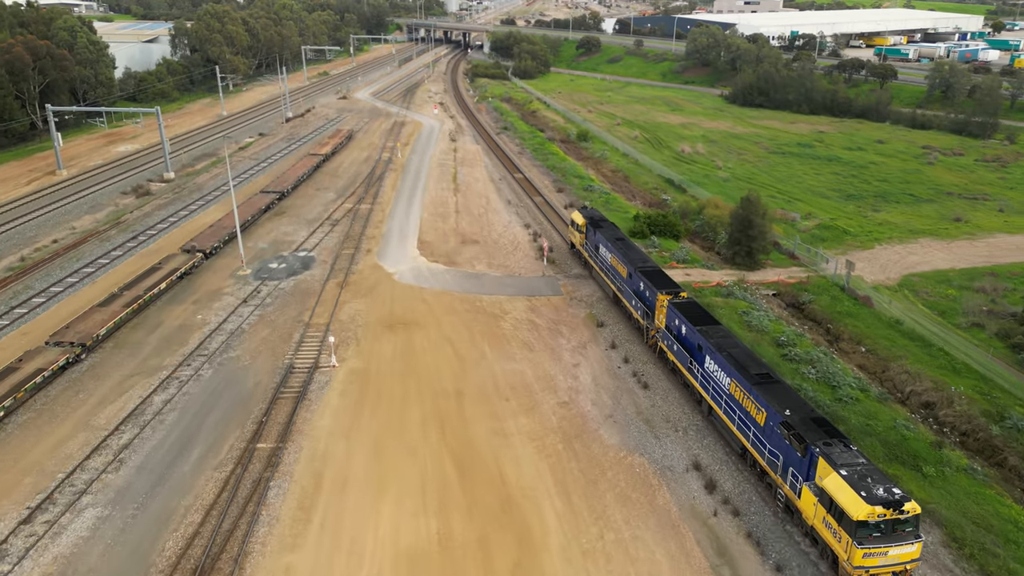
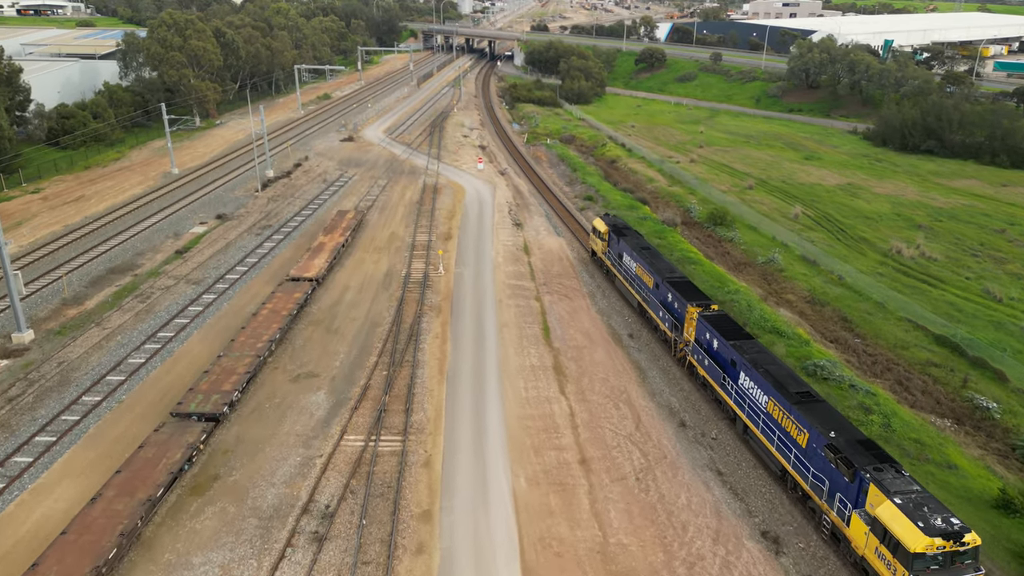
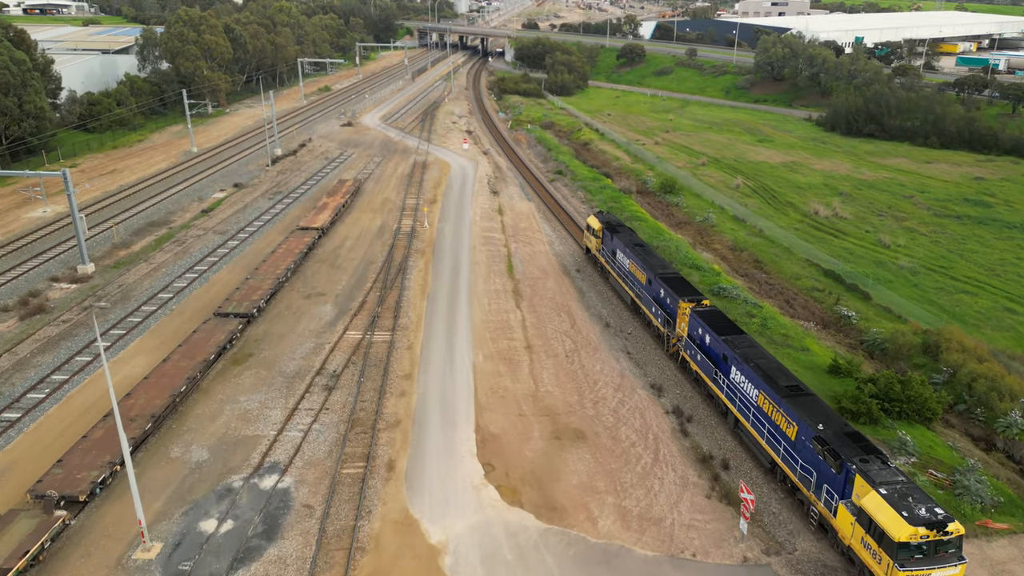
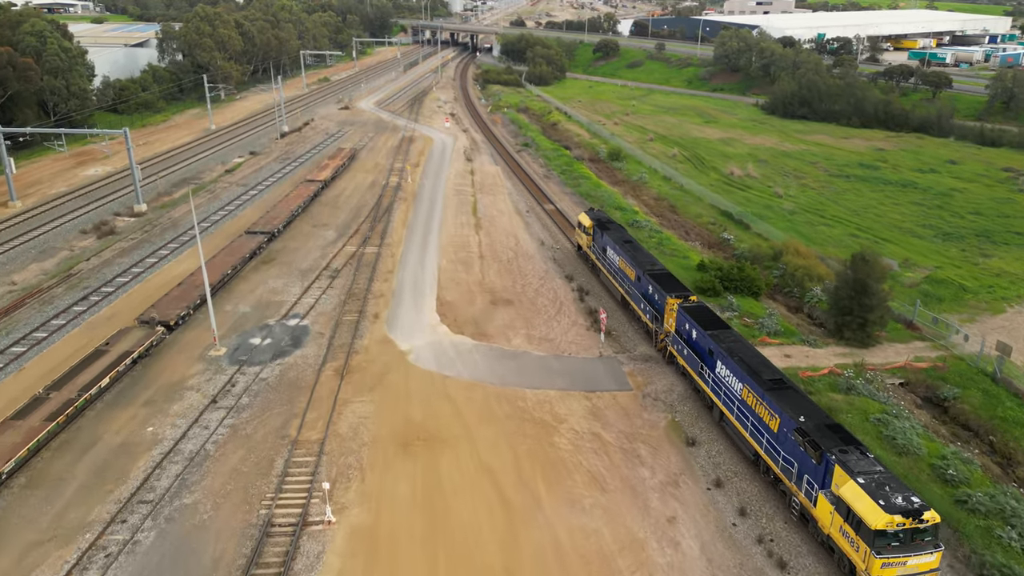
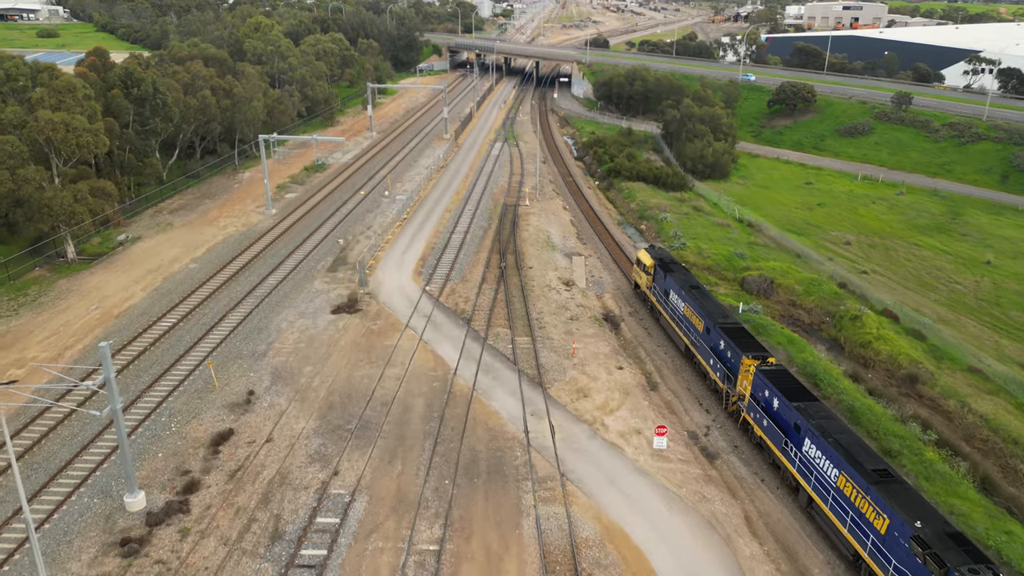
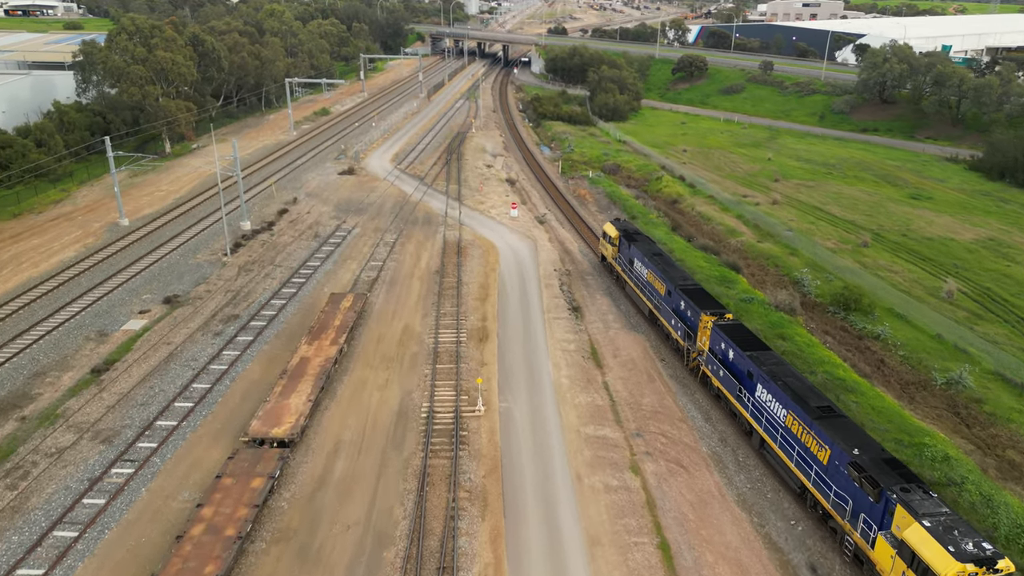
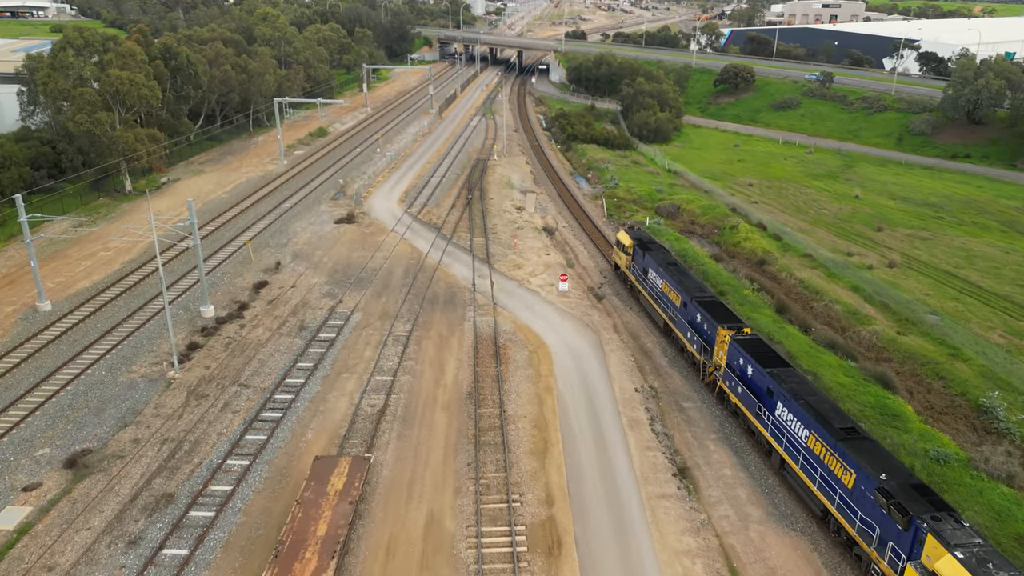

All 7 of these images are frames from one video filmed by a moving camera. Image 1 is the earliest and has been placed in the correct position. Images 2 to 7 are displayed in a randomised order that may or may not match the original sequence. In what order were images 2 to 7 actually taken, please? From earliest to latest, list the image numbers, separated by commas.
4, 3, 2, 6, 7, 5
